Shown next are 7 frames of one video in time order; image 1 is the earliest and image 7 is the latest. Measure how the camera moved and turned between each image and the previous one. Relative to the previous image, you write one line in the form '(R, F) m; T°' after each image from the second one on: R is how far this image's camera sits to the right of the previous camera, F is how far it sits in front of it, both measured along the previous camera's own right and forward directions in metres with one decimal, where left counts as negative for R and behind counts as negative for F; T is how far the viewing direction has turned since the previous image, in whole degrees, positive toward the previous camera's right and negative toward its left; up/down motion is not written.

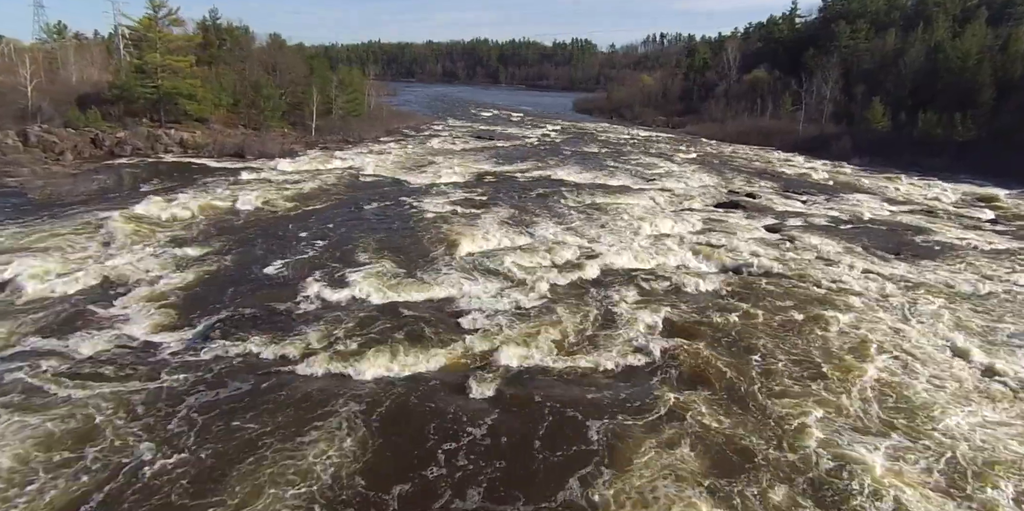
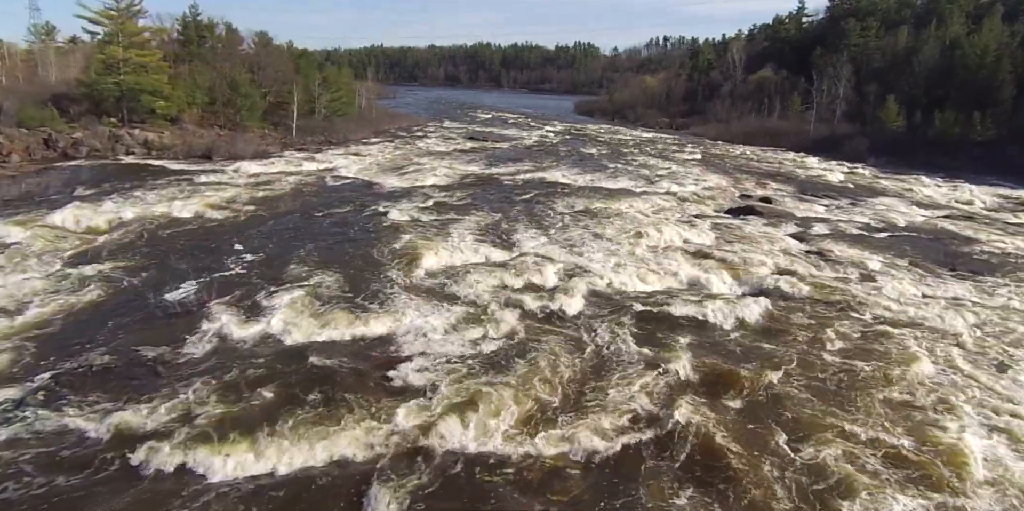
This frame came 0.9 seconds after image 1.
(+0.6, +2.7) m; 0°
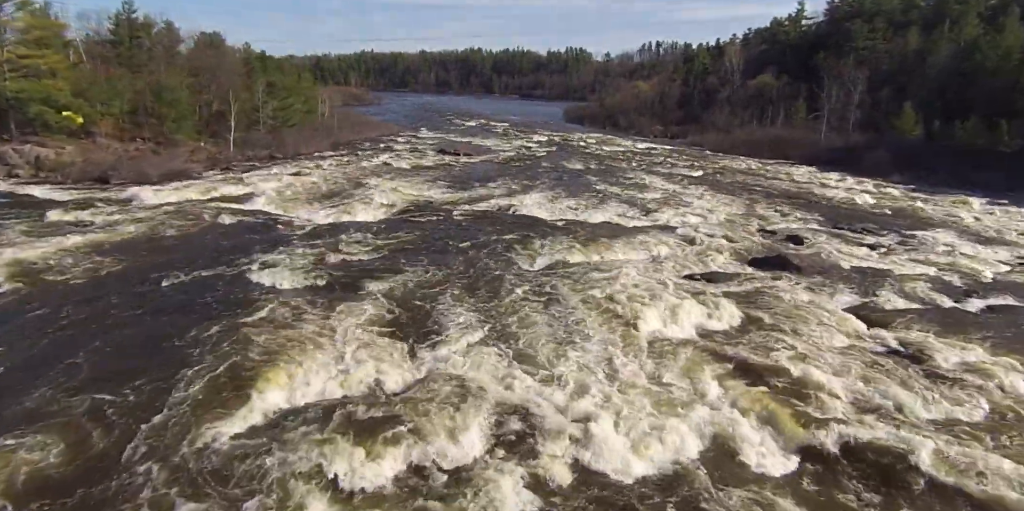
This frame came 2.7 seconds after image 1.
(+1.1, +5.4) m; +1°
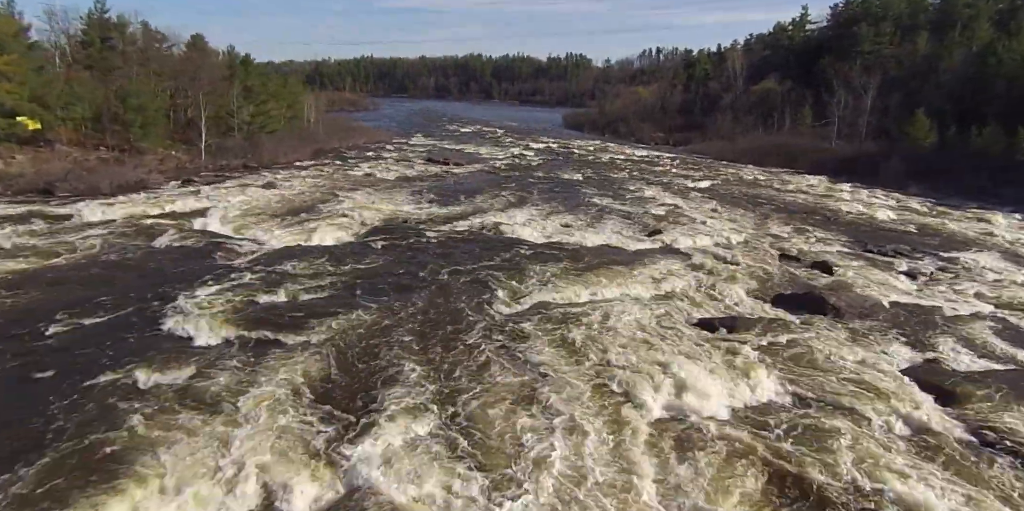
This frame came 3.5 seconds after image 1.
(+0.4, +2.4) m; 0°
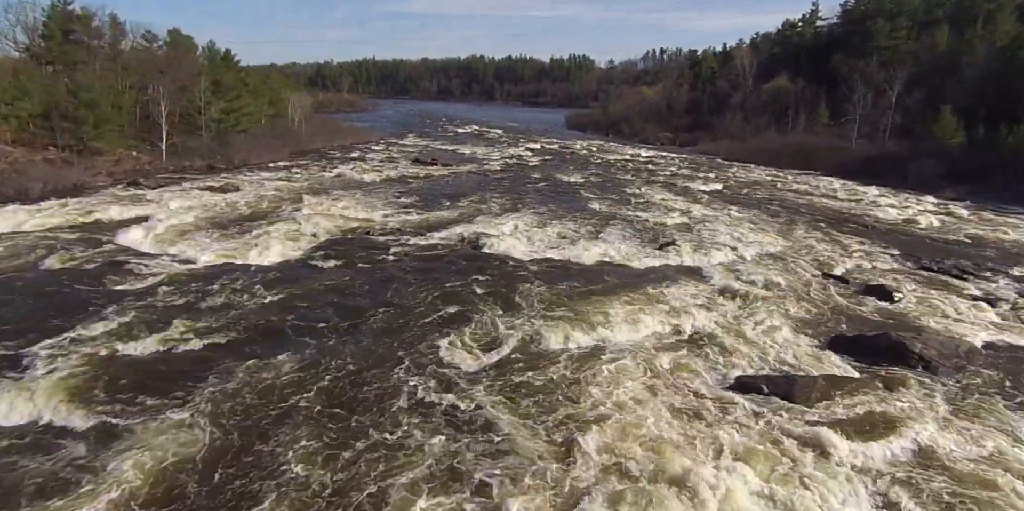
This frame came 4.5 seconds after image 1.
(+0.5, +3.1) m; 0°
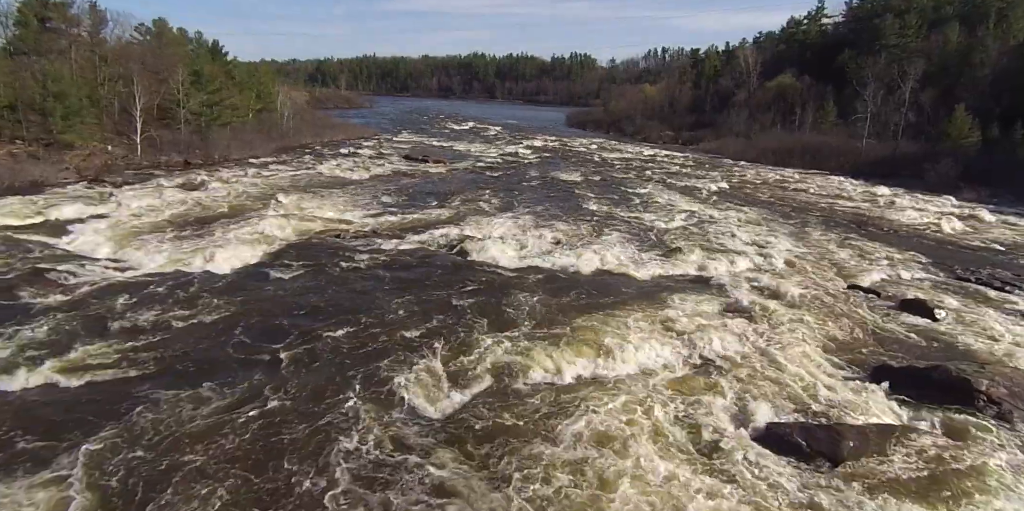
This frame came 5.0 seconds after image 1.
(+0.3, +1.6) m; 0°
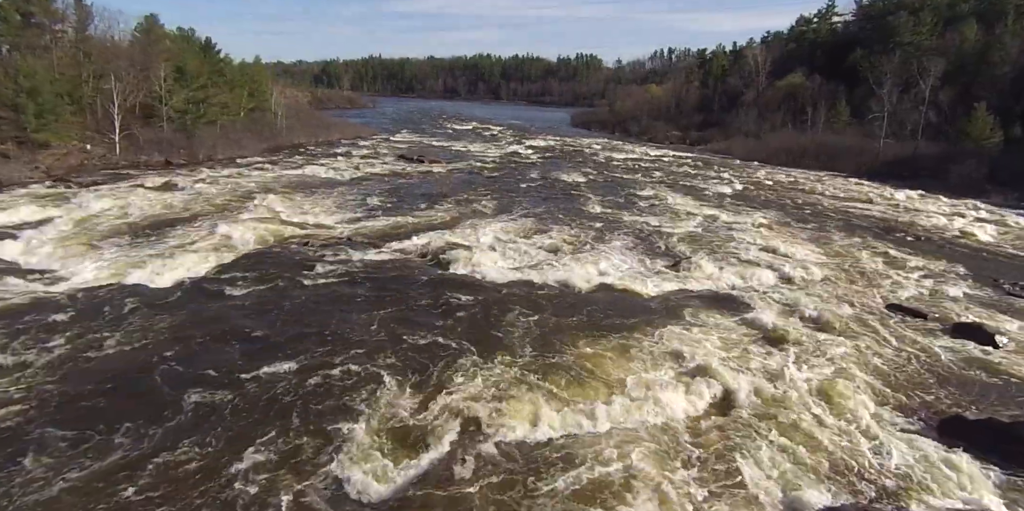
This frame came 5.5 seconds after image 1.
(+0.3, +1.6) m; 0°
